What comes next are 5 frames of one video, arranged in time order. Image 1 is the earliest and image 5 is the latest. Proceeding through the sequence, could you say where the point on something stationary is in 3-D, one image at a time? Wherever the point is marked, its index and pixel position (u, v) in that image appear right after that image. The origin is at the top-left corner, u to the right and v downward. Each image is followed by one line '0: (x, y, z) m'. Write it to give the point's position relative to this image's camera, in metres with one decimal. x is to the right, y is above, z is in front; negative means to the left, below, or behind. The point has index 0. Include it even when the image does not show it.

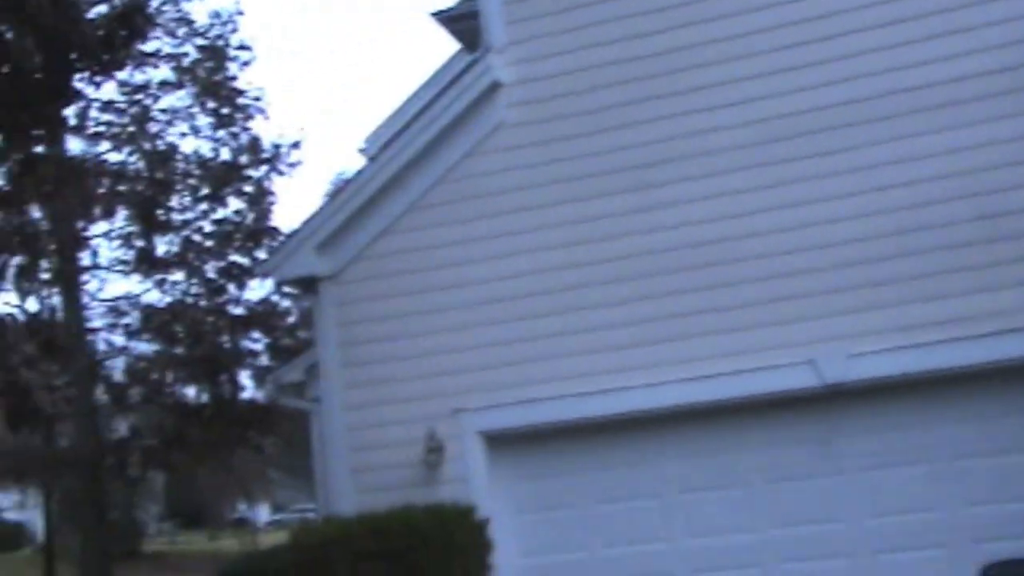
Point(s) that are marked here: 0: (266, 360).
0: (-3.8, -1.0, +19.1) m
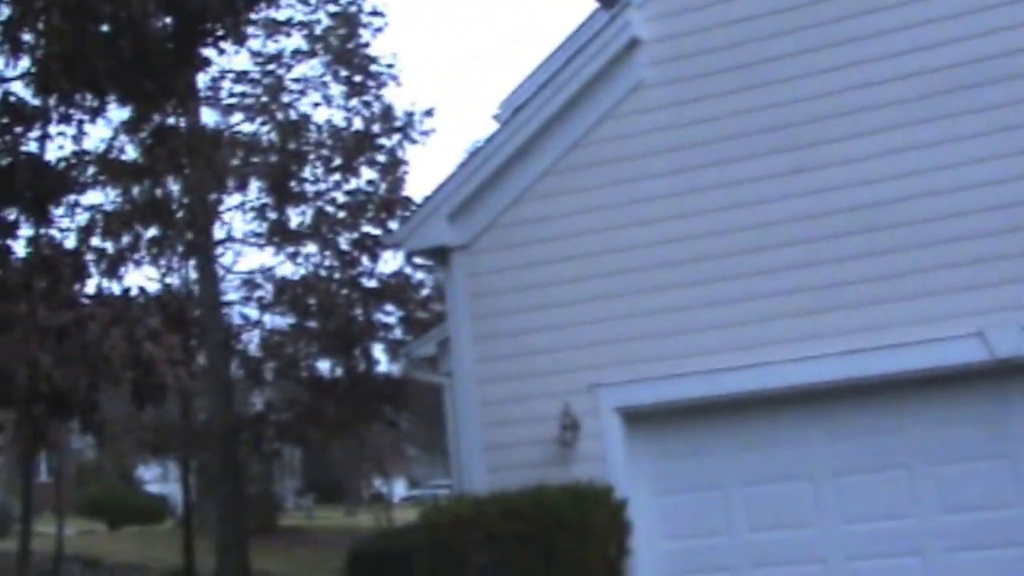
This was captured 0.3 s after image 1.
0: (-1.7, -0.6, +18.9) m
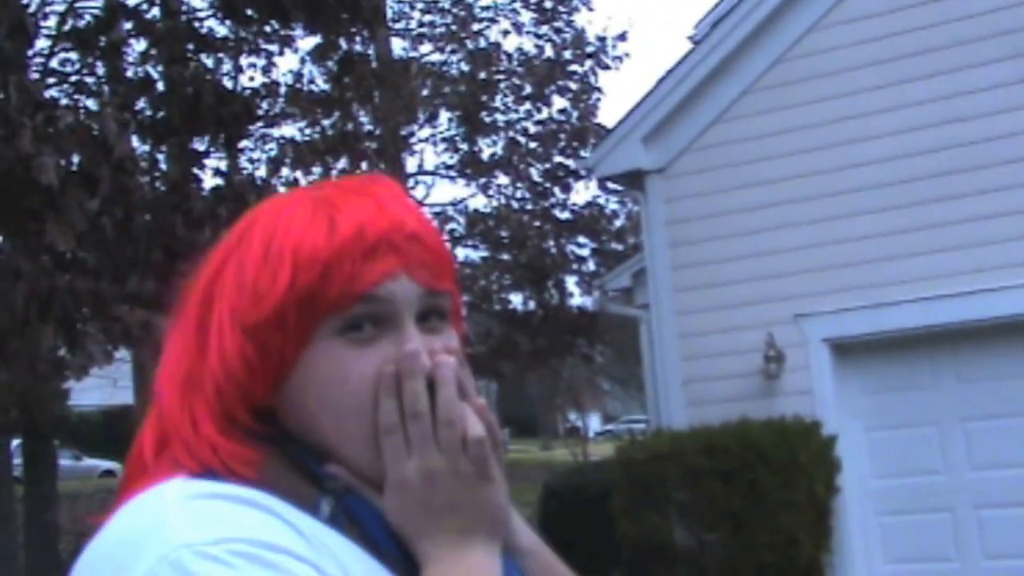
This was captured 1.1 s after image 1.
0: (+1.2, +0.4, +18.5) m
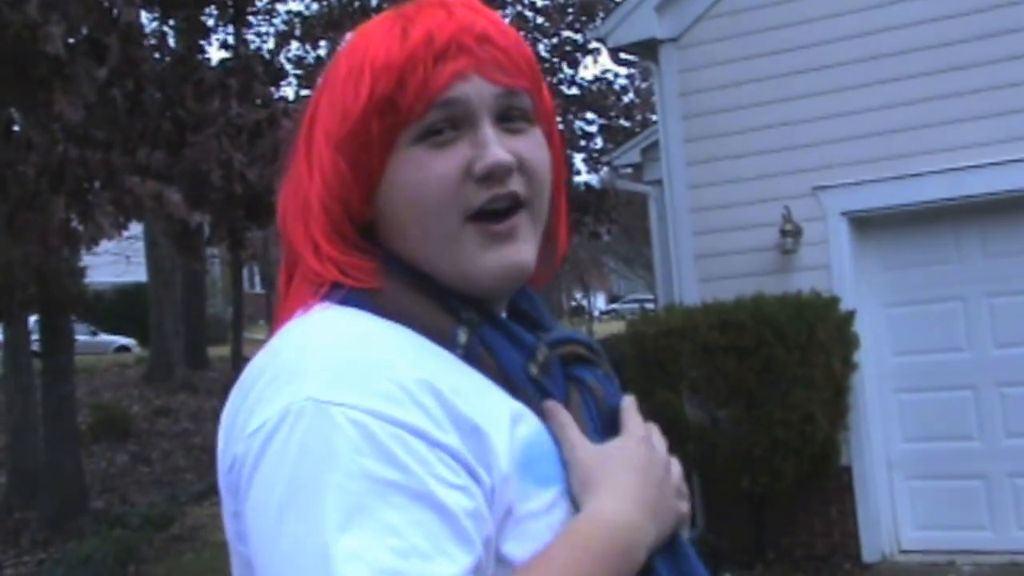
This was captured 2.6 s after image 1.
0: (+1.3, +2.1, +18.3) m
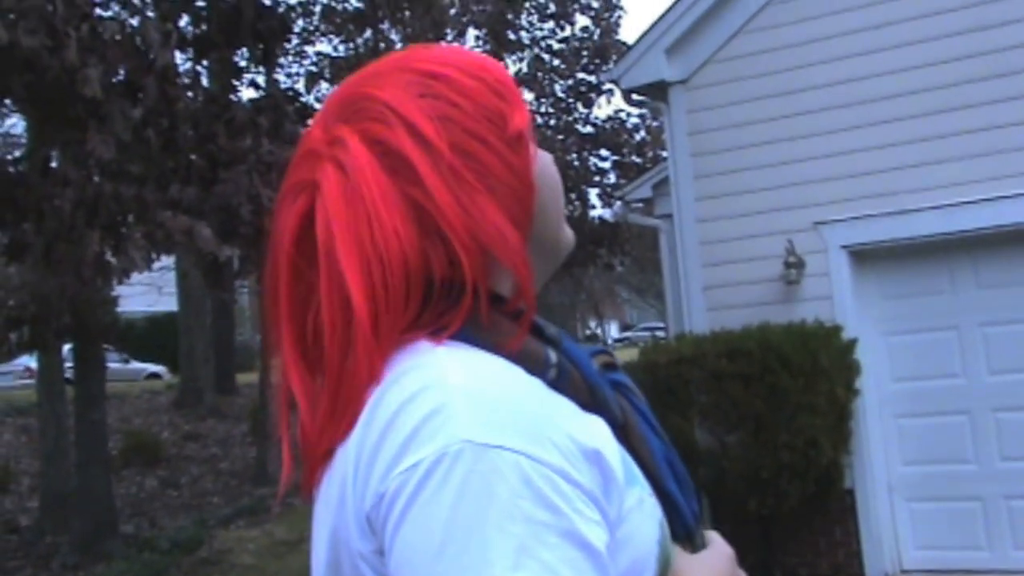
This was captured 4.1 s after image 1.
0: (+1.5, +1.5, +18.8) m
